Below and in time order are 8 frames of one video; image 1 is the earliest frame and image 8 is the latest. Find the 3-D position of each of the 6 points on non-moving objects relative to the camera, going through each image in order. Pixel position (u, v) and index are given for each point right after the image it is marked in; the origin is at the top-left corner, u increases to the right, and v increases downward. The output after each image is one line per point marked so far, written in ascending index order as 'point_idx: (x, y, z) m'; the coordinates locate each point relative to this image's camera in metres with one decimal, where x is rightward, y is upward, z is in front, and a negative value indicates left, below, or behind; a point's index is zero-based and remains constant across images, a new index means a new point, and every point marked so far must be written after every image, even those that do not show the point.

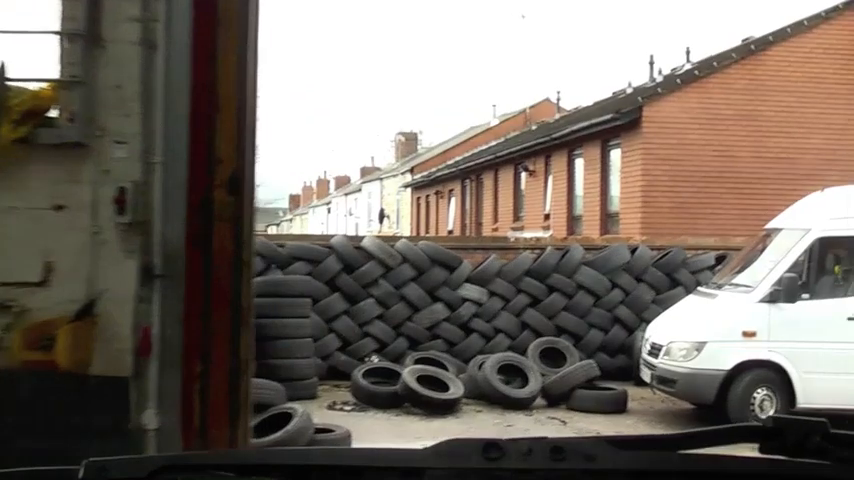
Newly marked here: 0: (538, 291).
0: (+0.8, -0.4, +11.5) m
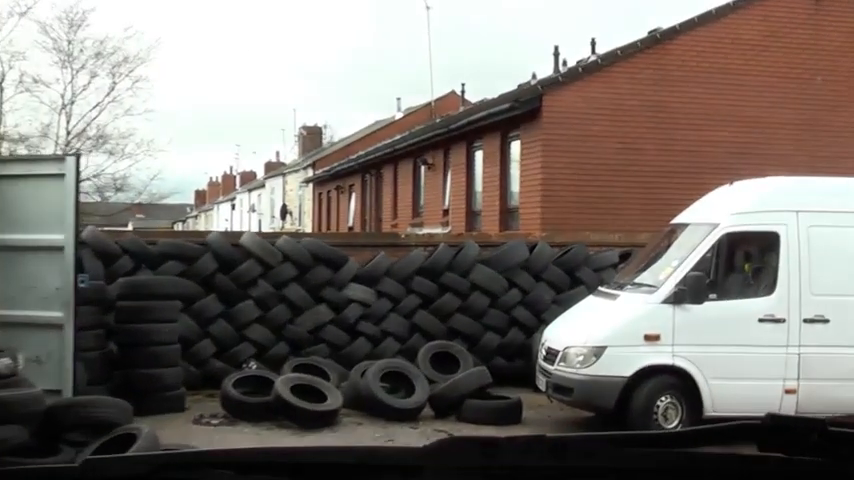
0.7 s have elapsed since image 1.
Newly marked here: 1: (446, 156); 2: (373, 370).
0: (0.0, -0.3, +10.8) m
1: (+0.2, +0.9, +16.0) m
2: (-0.3, -0.7, +8.9) m
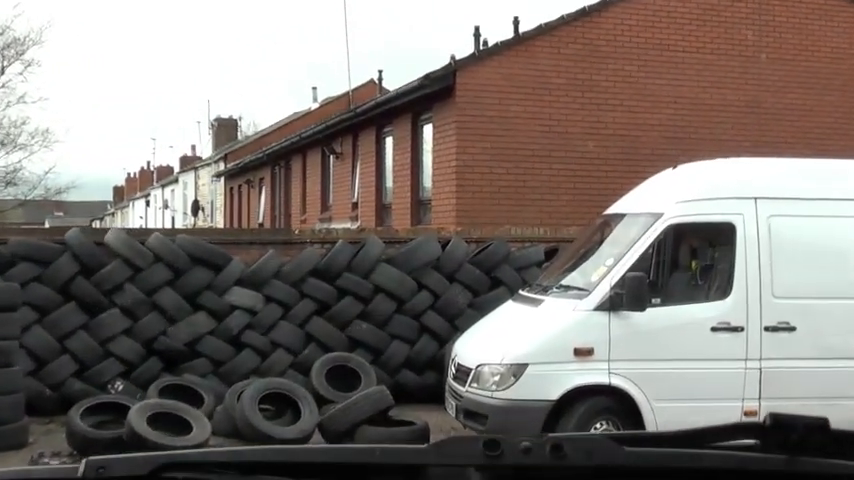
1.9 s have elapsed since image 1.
0: (-0.6, -0.3, +9.3) m
1: (-0.7, +0.9, +14.5) m
2: (-0.8, -0.7, +7.5) m
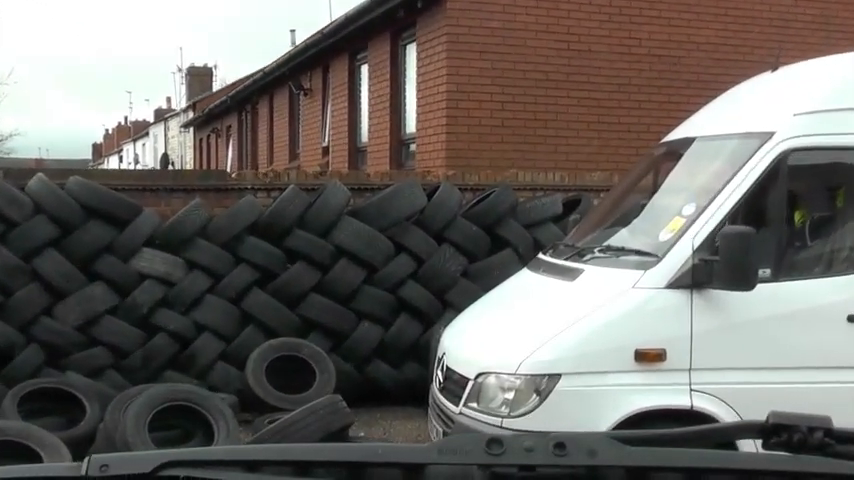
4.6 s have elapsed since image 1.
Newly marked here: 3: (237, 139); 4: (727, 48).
0: (-0.7, -0.1, +6.9) m
1: (-0.8, +1.3, +12.1) m
2: (-0.9, -0.5, +5.0) m
3: (-2.3, +1.2, +19.0) m
4: (+1.8, +1.1, +9.3) m
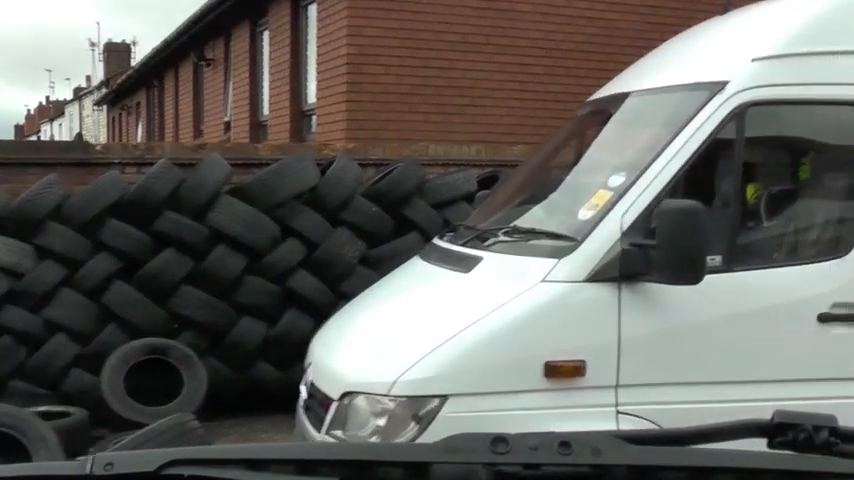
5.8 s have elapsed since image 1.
0: (-1.1, 0.0, +5.9) m
1: (-1.4, +1.4, +11.1) m
2: (-1.3, -0.5, +4.0) m
3: (-3.2, +1.4, +17.9) m
4: (+1.3, +1.2, +8.5) m
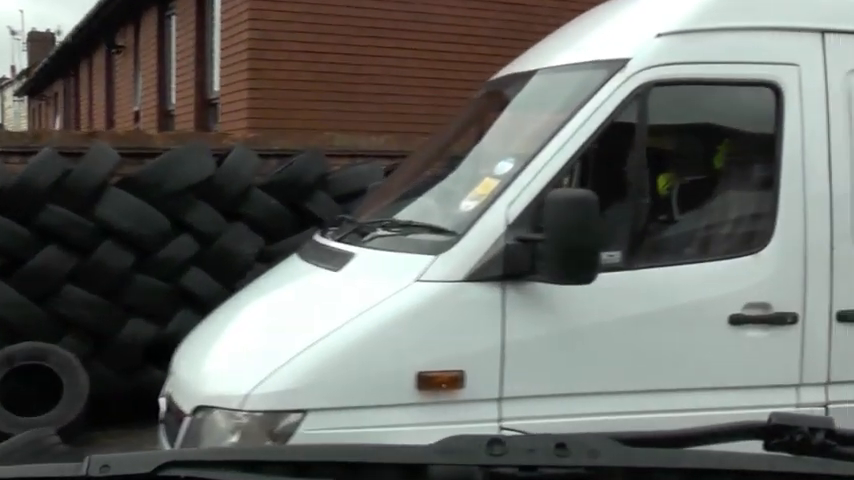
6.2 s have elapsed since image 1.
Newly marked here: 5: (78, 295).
0: (-1.4, 0.0, +5.5) m
1: (-2.0, +1.4, +10.7) m
2: (-1.5, -0.5, +3.6) m
3: (-4.0, +1.5, +17.4) m
4: (+0.8, +1.3, +8.1) m
5: (-1.2, -0.2, +5.5) m
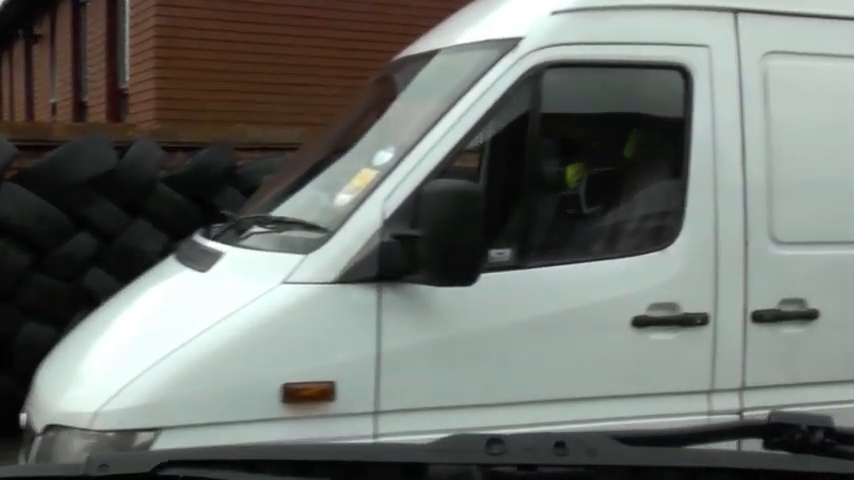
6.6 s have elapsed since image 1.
0: (-1.7, 0.0, +5.2) m
1: (-2.4, +1.4, +10.3) m
2: (-1.8, -0.5, +3.3) m
3: (-4.8, +1.5, +17.0) m
4: (+0.4, +1.3, +7.9) m
5: (-1.5, -0.2, +5.2) m
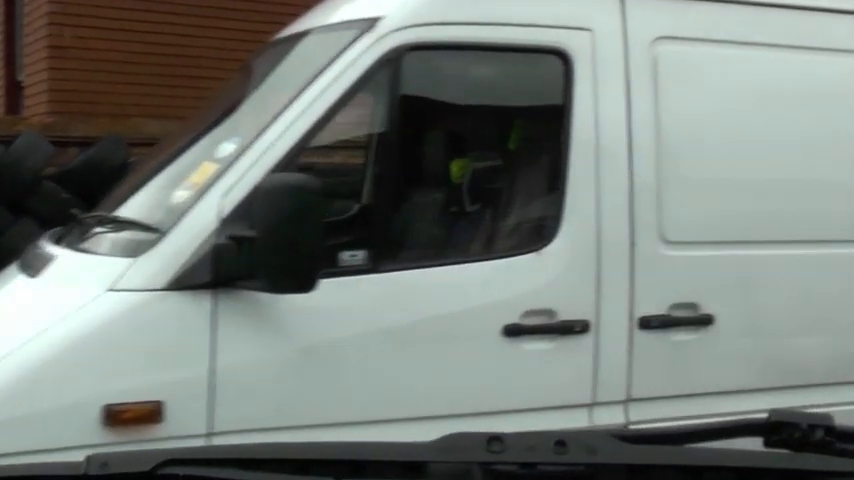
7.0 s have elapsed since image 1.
0: (-2.1, 0.0, +4.9) m
1: (-3.0, +1.4, +10.0) m
2: (-2.0, -0.5, +3.0) m
3: (-5.5, +1.5, +16.6) m
4: (0.0, +1.3, +7.7) m
5: (-1.8, -0.2, +4.9) m
